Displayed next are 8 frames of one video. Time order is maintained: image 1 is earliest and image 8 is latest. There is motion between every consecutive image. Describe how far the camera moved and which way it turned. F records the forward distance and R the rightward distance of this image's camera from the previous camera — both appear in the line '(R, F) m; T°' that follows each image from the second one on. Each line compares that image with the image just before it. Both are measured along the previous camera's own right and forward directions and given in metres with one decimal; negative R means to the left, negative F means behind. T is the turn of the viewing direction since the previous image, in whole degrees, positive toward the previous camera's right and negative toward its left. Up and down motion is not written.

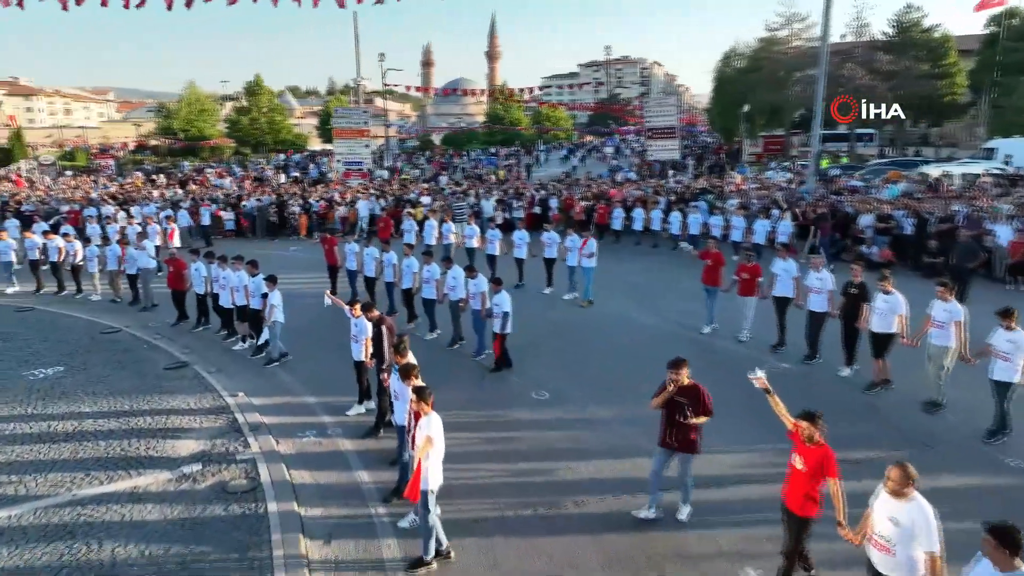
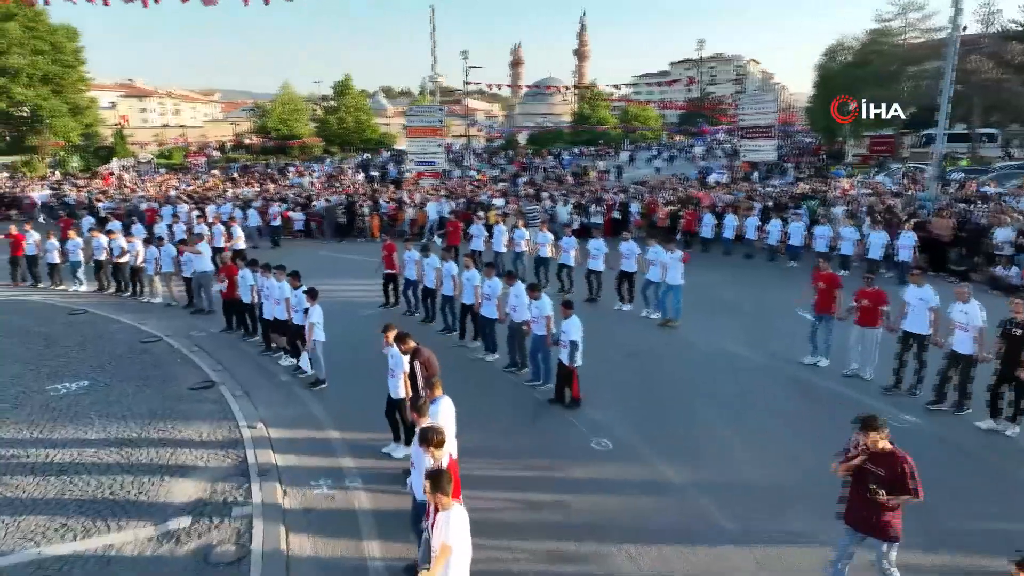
(+0.3, +1.5) m; -7°
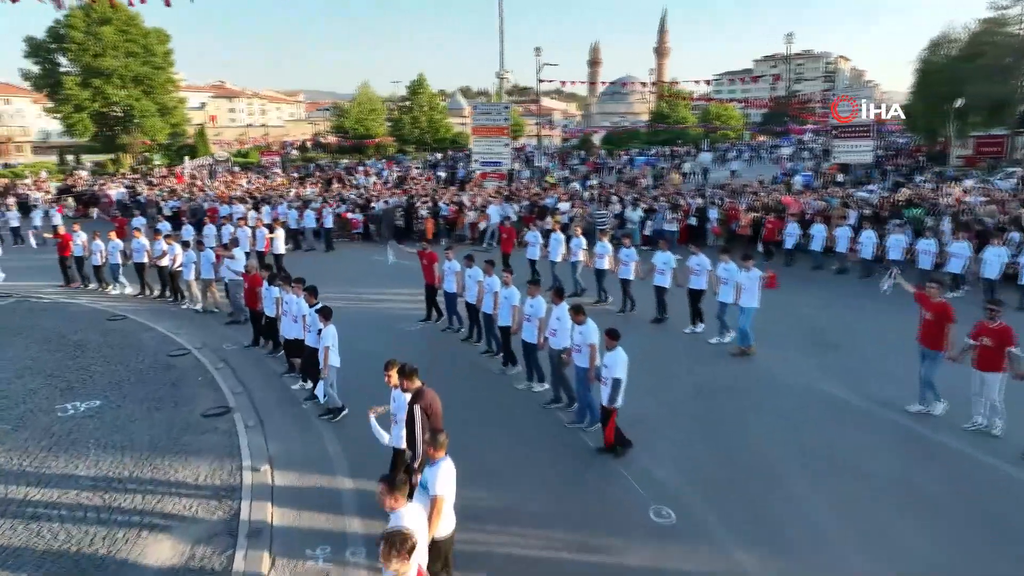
(+0.3, +1.4) m; -6°
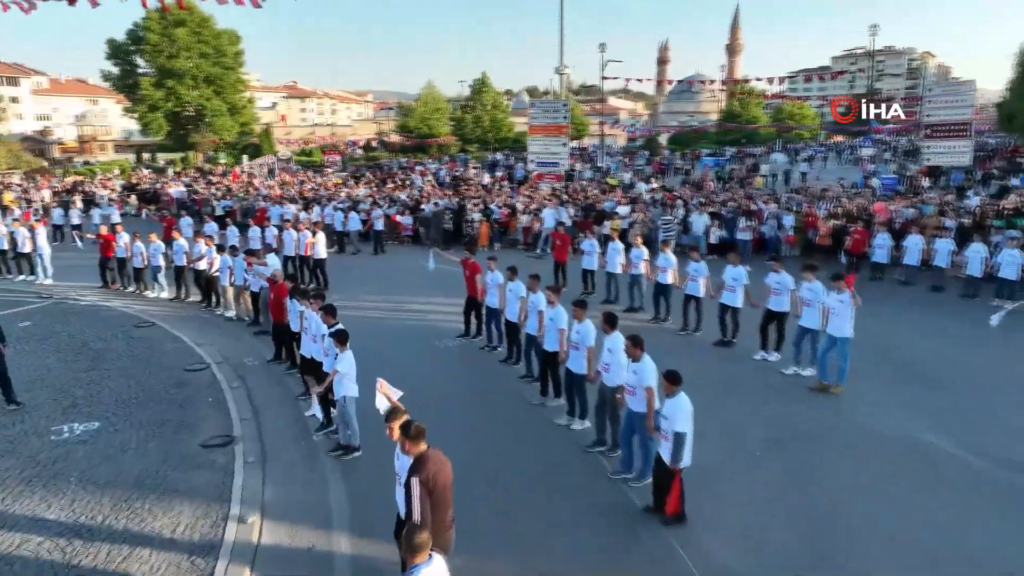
(+0.2, +1.3) m; -5°
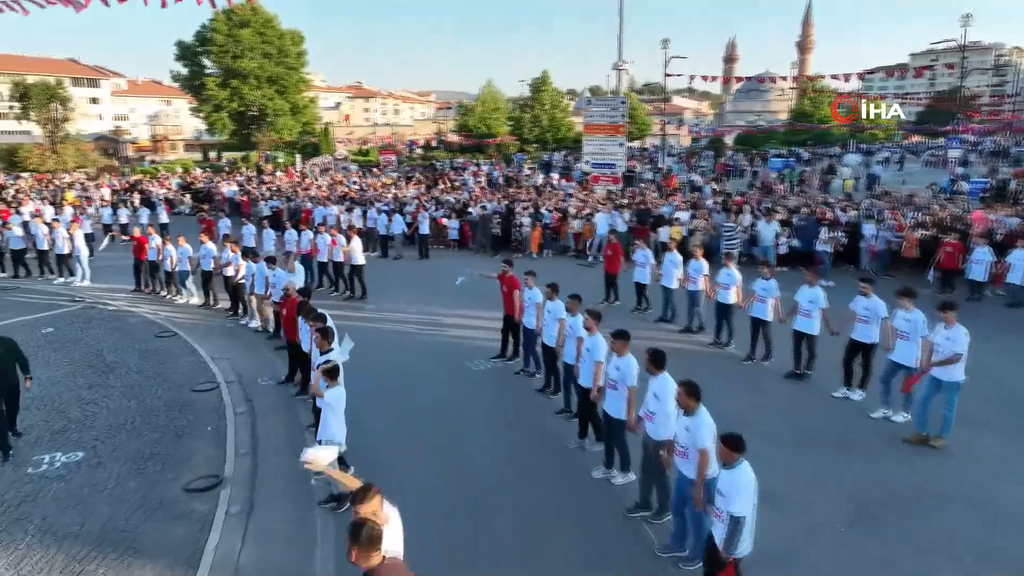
(+0.3, +1.3) m; -5°
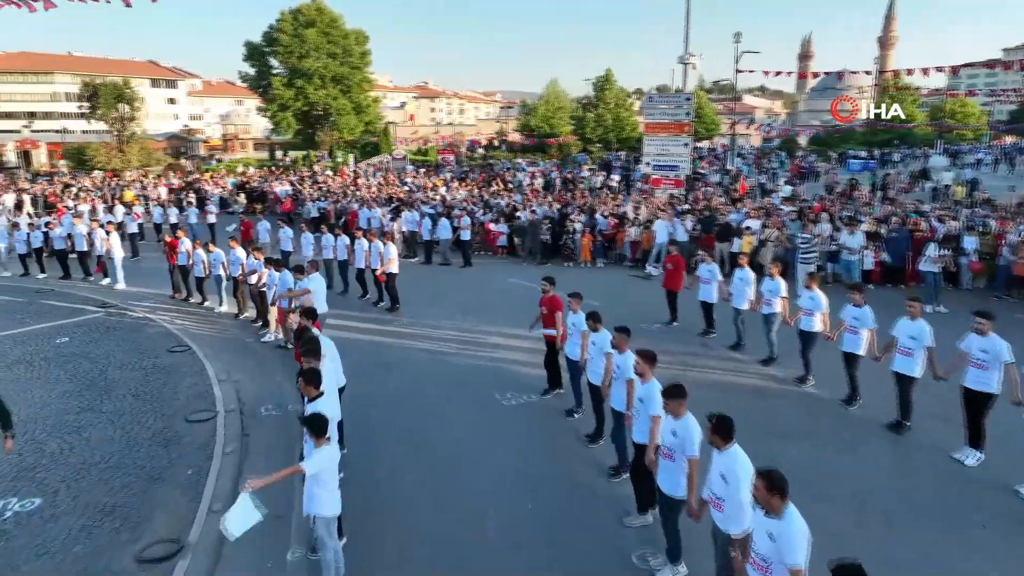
(+0.3, +1.4) m; -5°
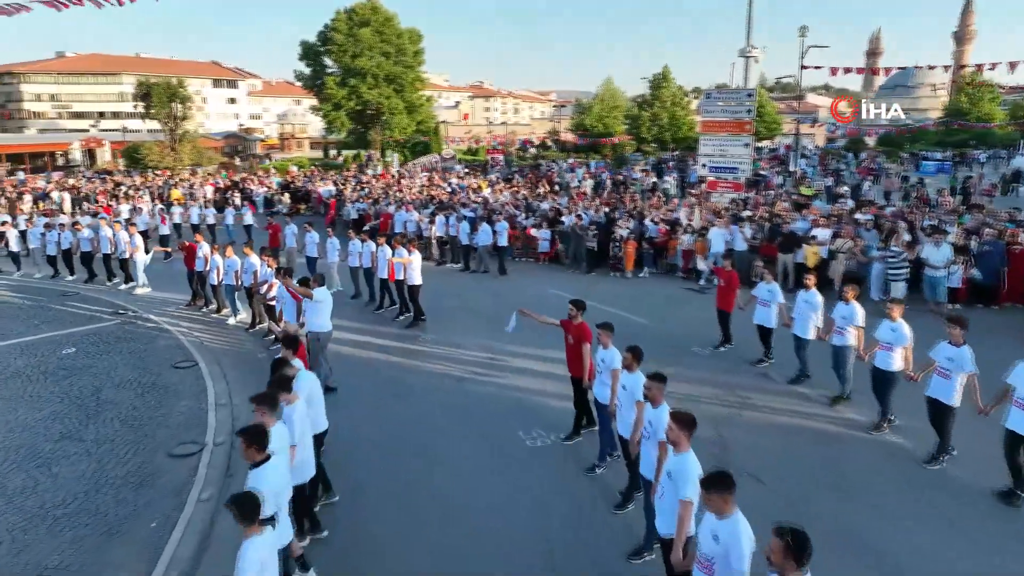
(+0.3, +1.2) m; -4°
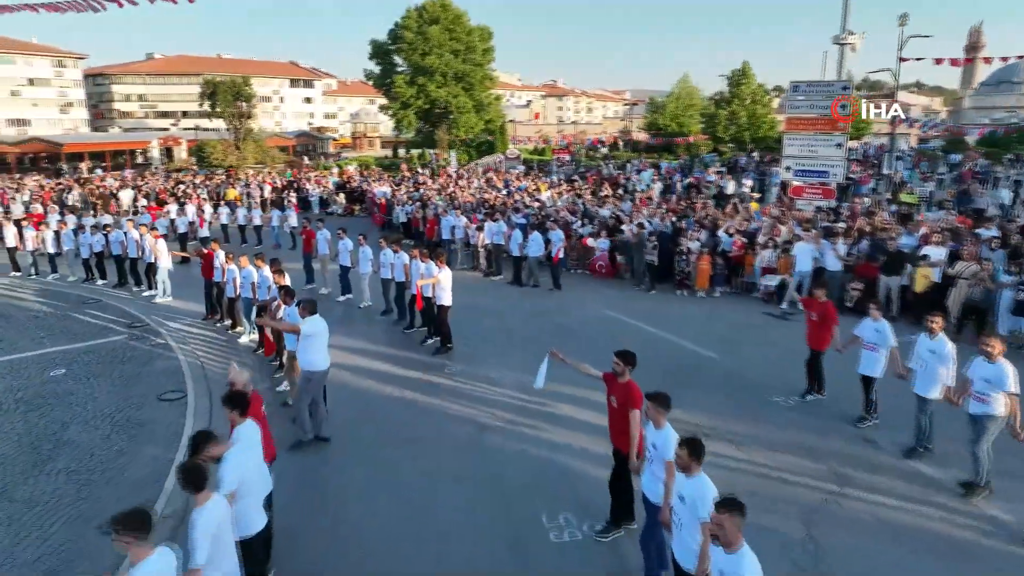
(+0.4, +1.9) m; -6°
